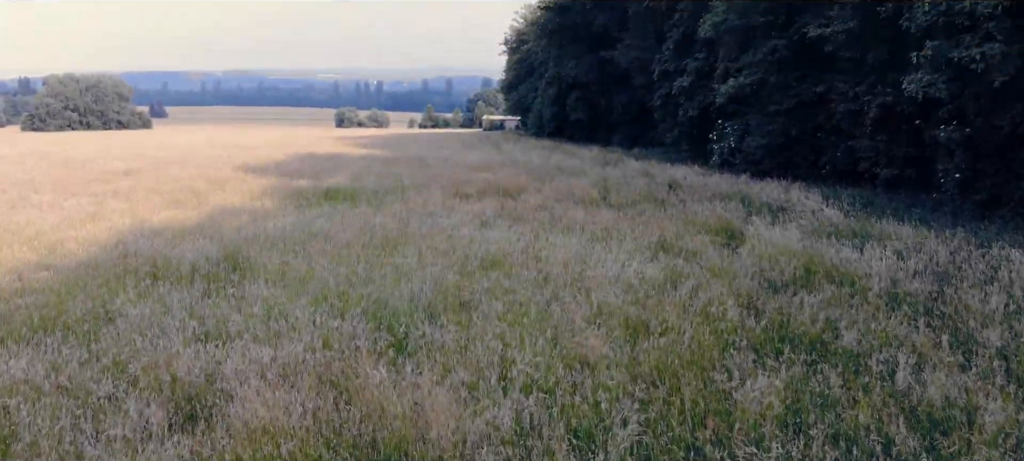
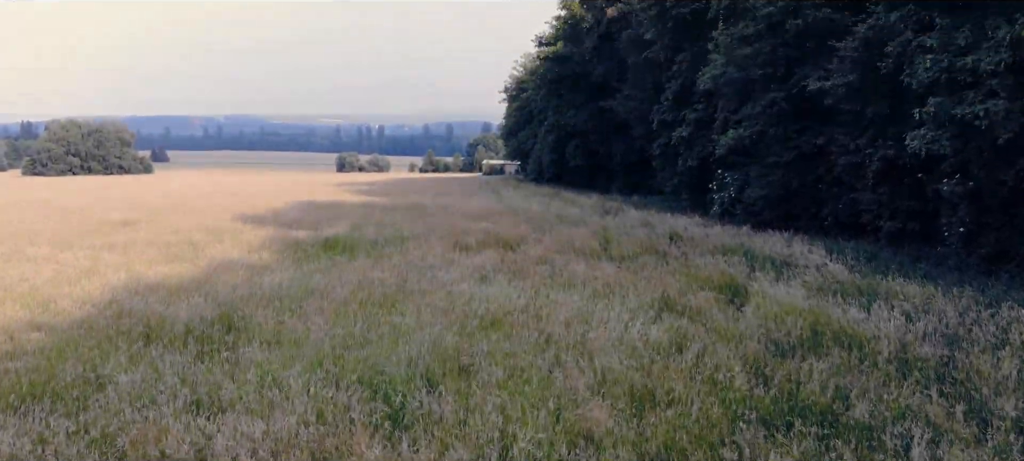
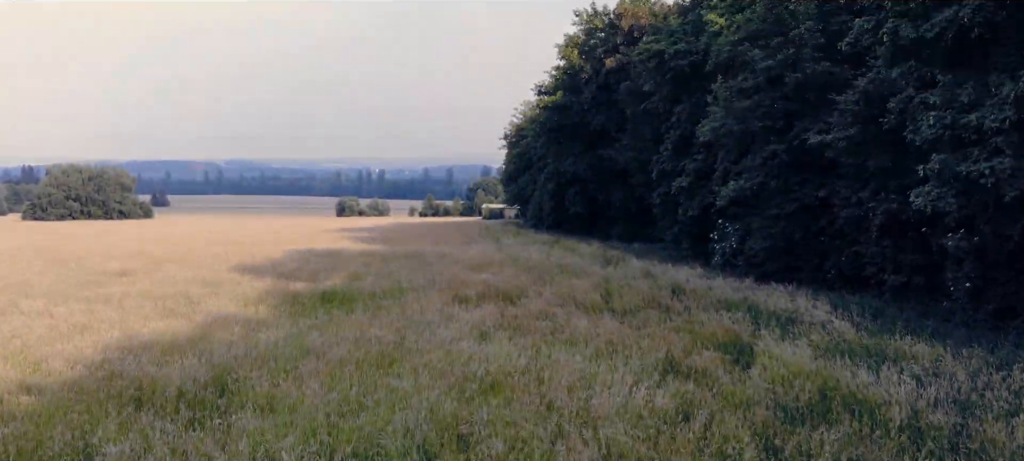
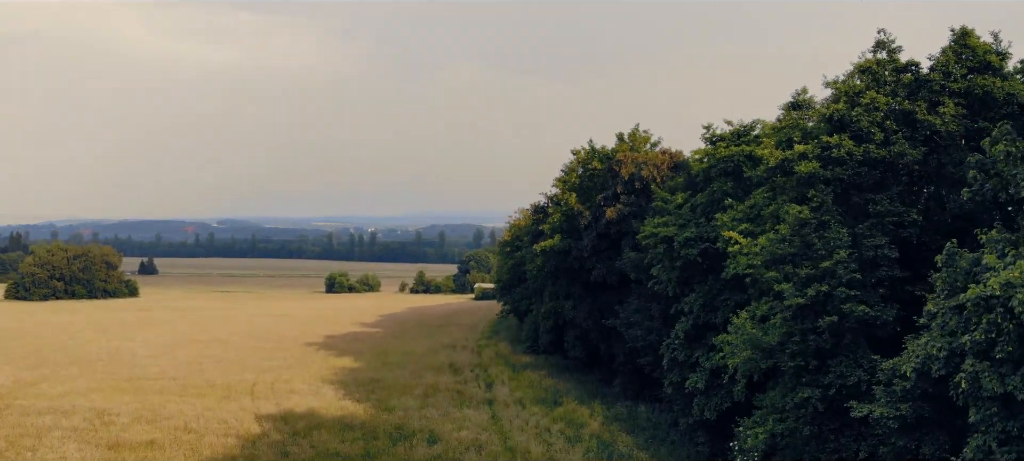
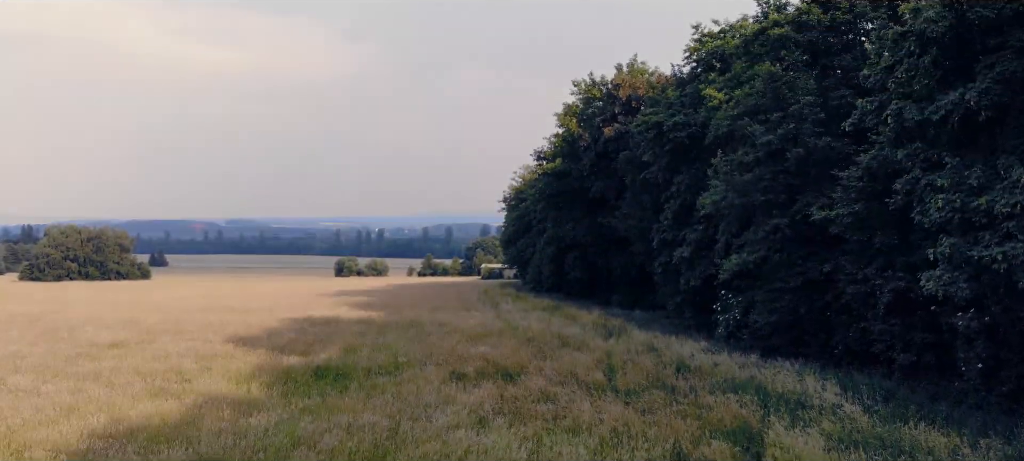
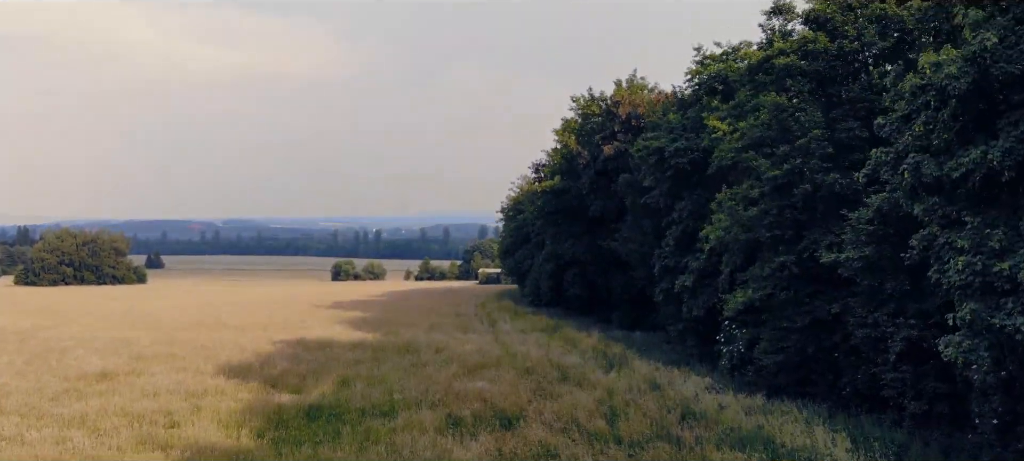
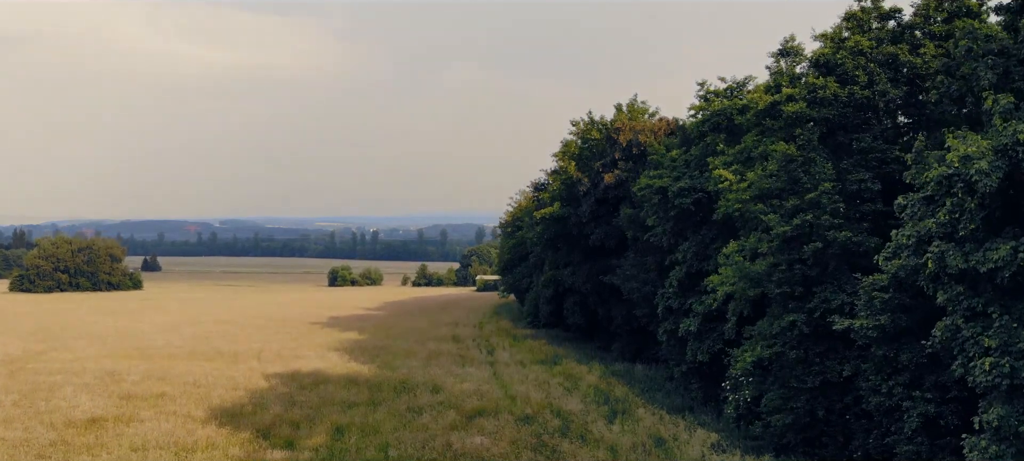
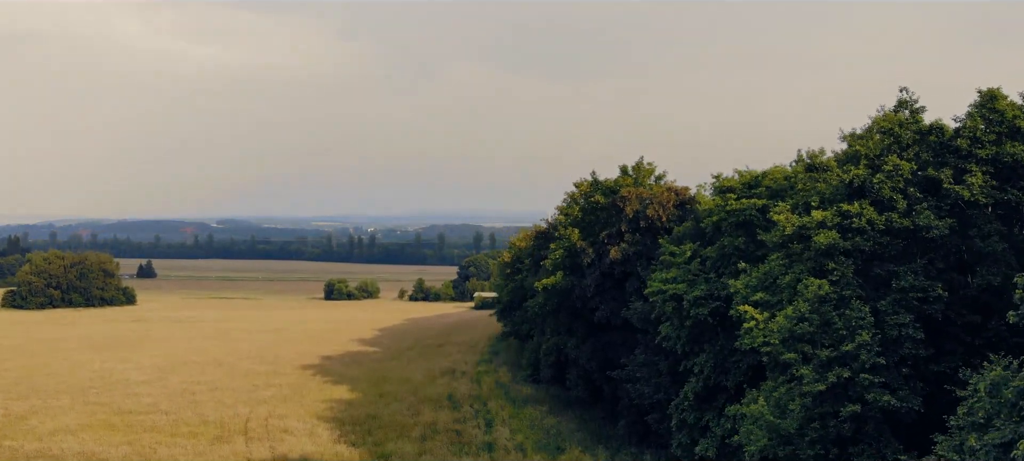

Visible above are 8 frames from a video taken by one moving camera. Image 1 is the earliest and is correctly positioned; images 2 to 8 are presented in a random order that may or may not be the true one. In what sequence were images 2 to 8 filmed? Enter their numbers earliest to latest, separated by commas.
2, 3, 5, 6, 7, 4, 8
